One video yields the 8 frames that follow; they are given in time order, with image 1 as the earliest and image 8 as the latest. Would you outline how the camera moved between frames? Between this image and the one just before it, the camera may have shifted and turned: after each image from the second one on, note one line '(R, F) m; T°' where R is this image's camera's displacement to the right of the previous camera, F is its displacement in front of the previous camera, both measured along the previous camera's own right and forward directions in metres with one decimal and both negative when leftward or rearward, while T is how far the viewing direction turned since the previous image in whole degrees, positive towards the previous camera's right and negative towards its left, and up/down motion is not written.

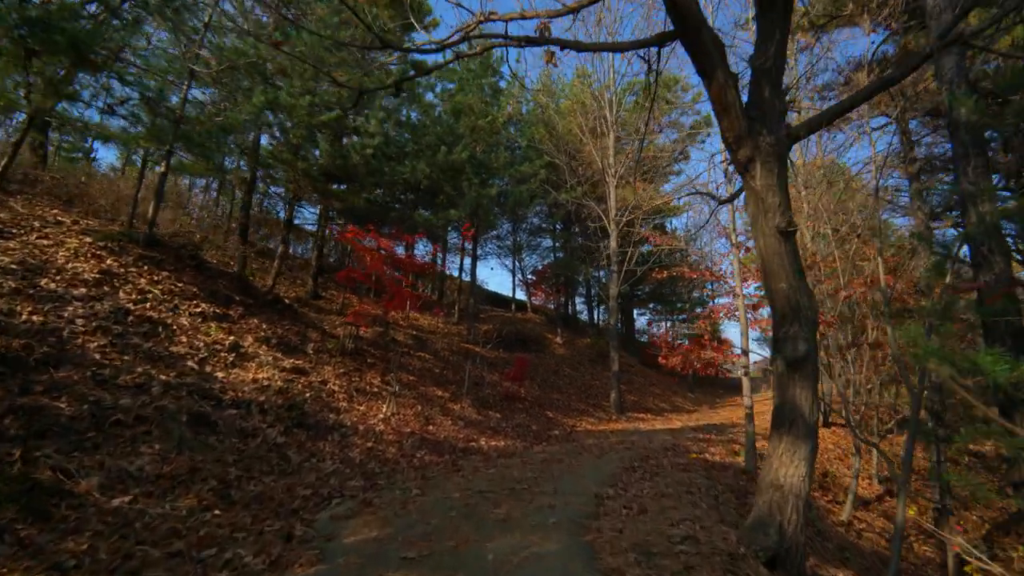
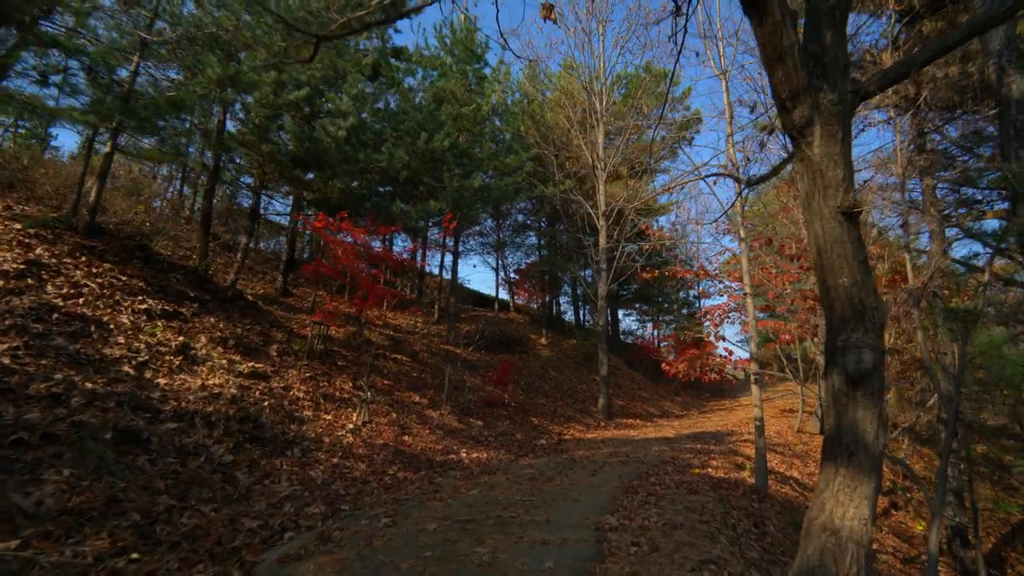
(-0.1, +0.8) m; +2°
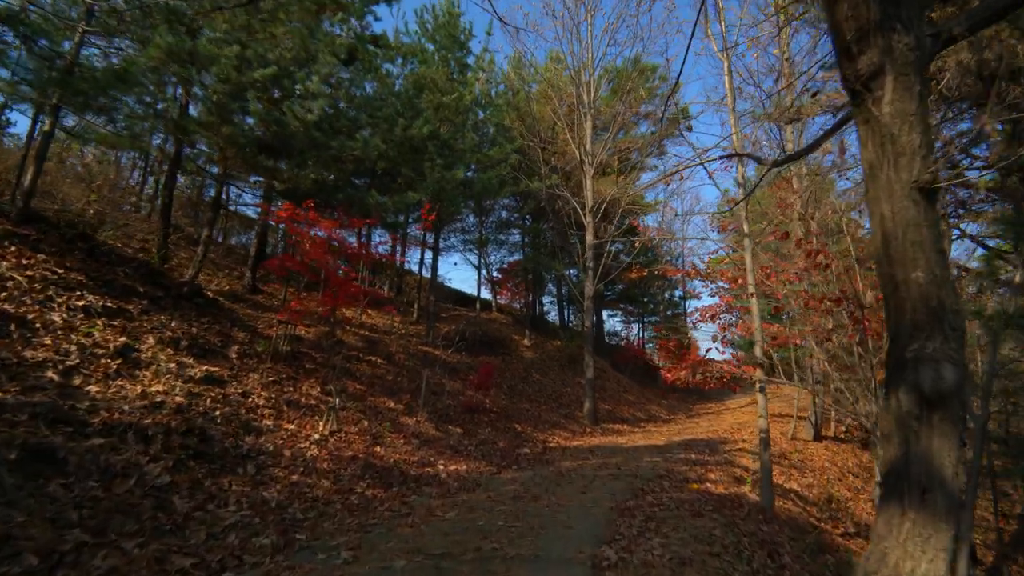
(0.0, +0.6) m; +2°
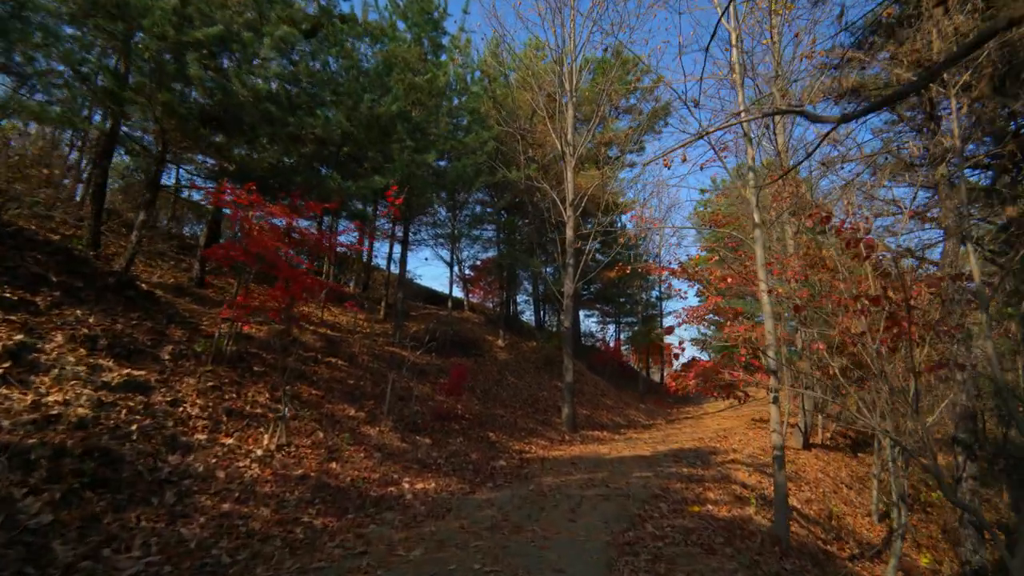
(-0.1, +0.9) m; +3°
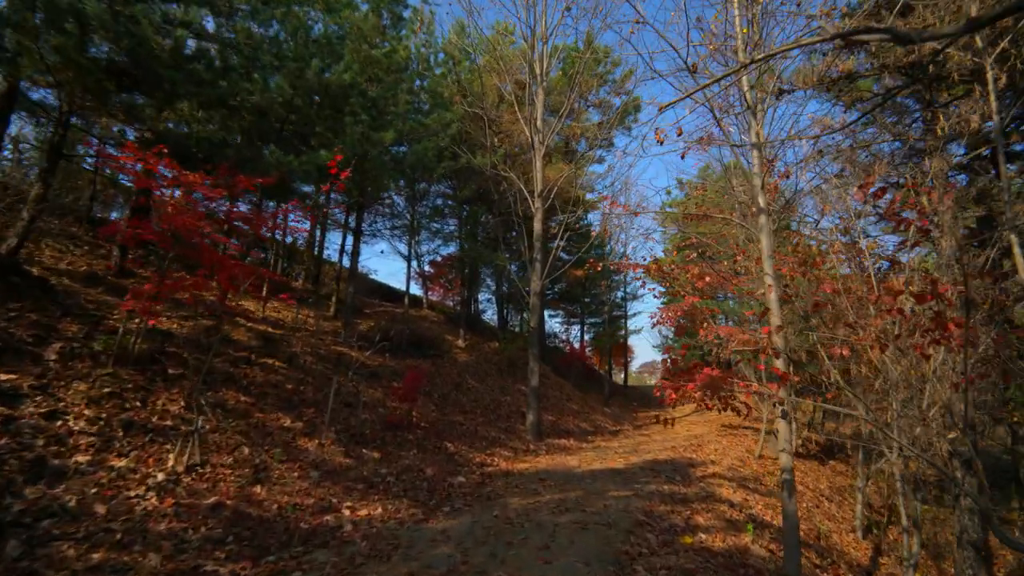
(0.0, +0.9) m; +4°
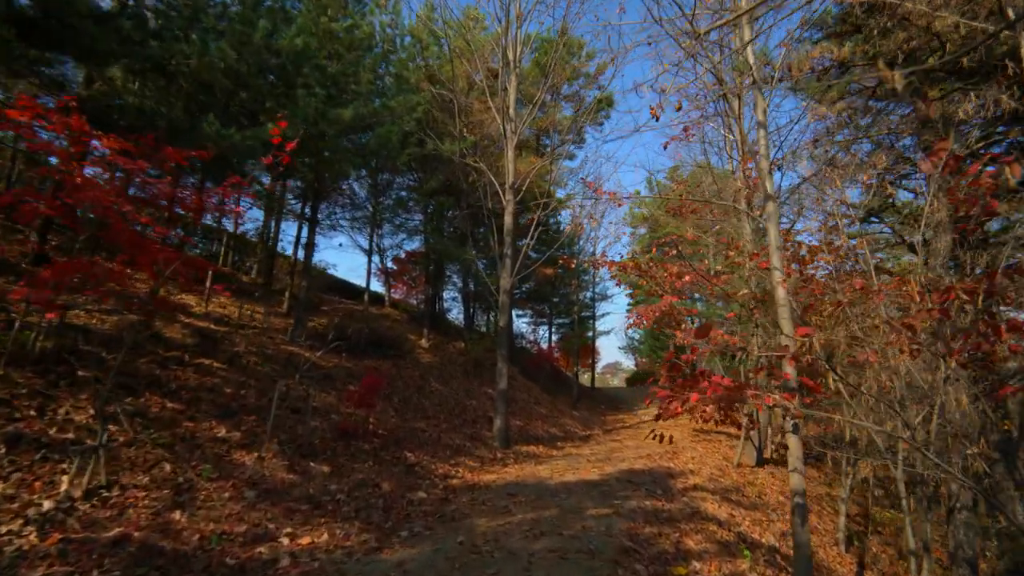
(-0.1, +0.7) m; +4°
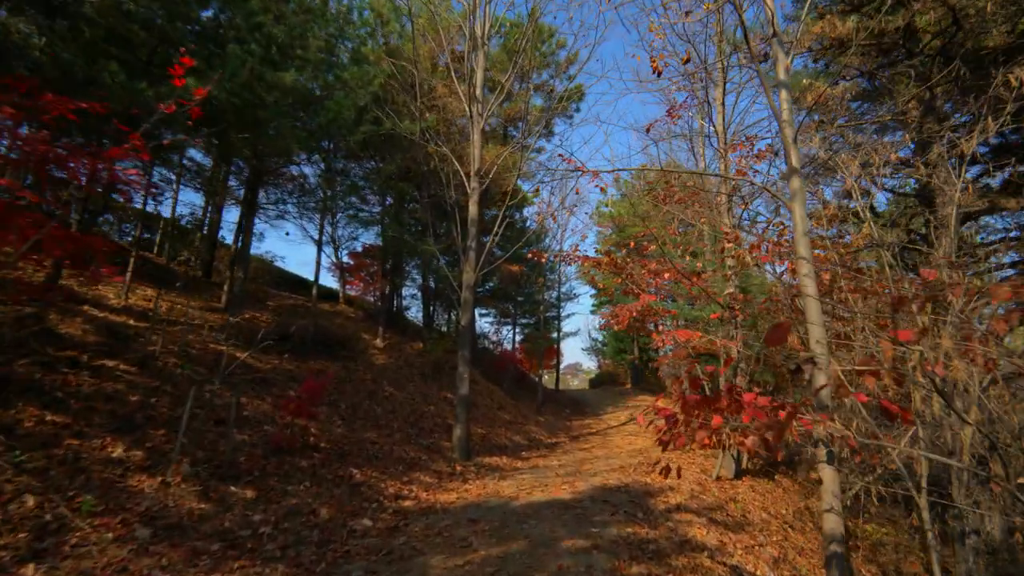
(0.0, +0.9) m; +4°
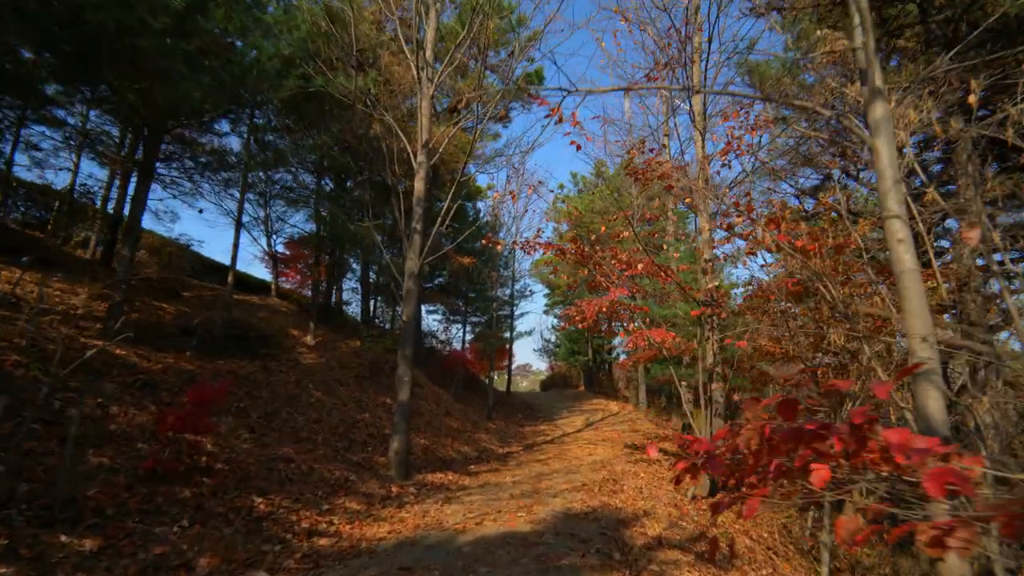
(0.0, +1.2) m; +5°
